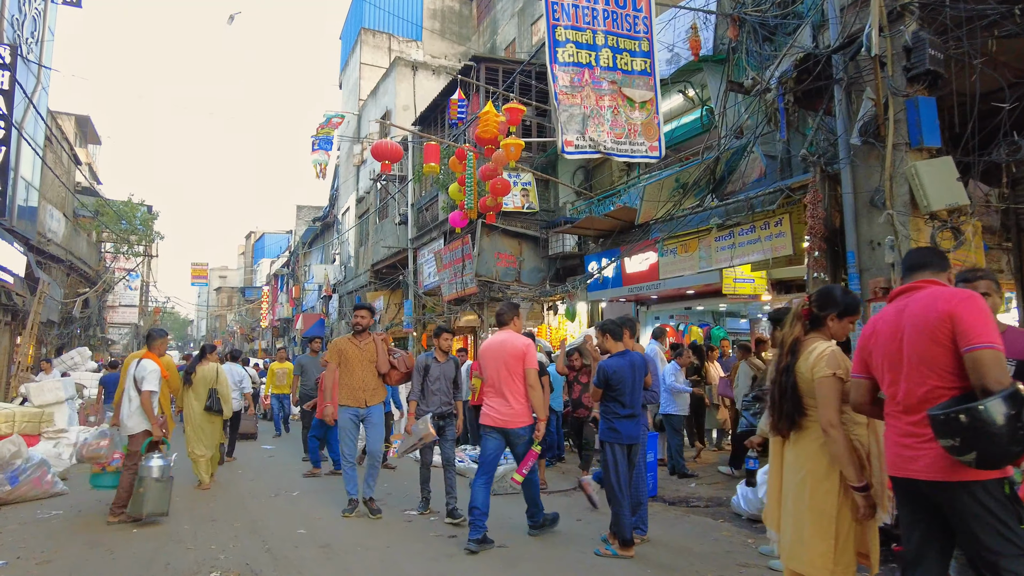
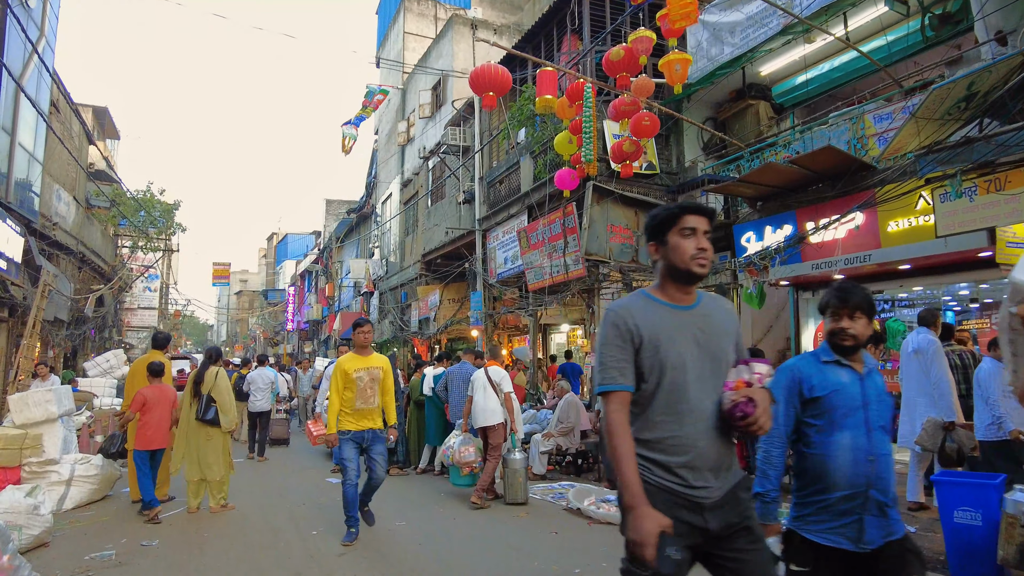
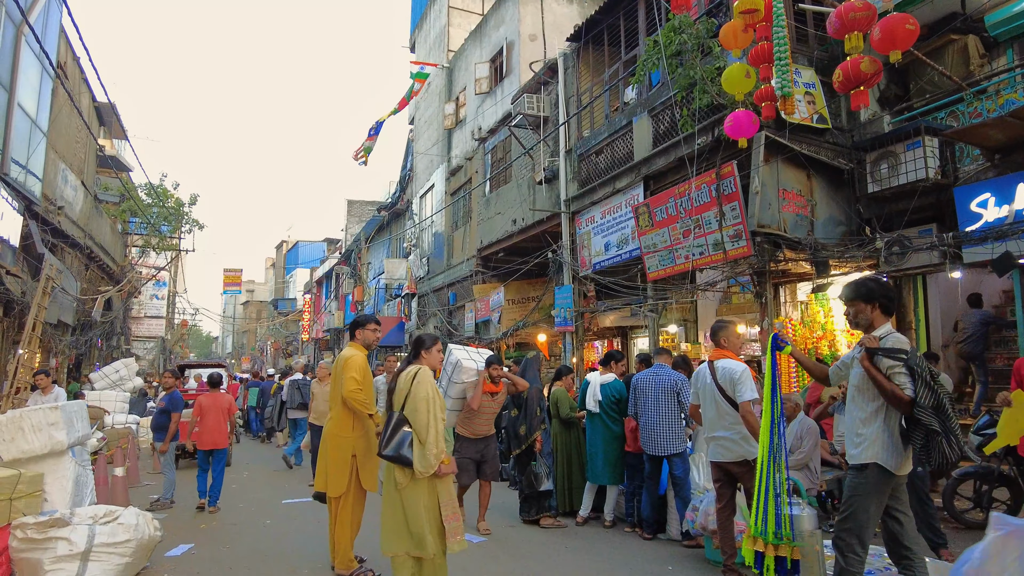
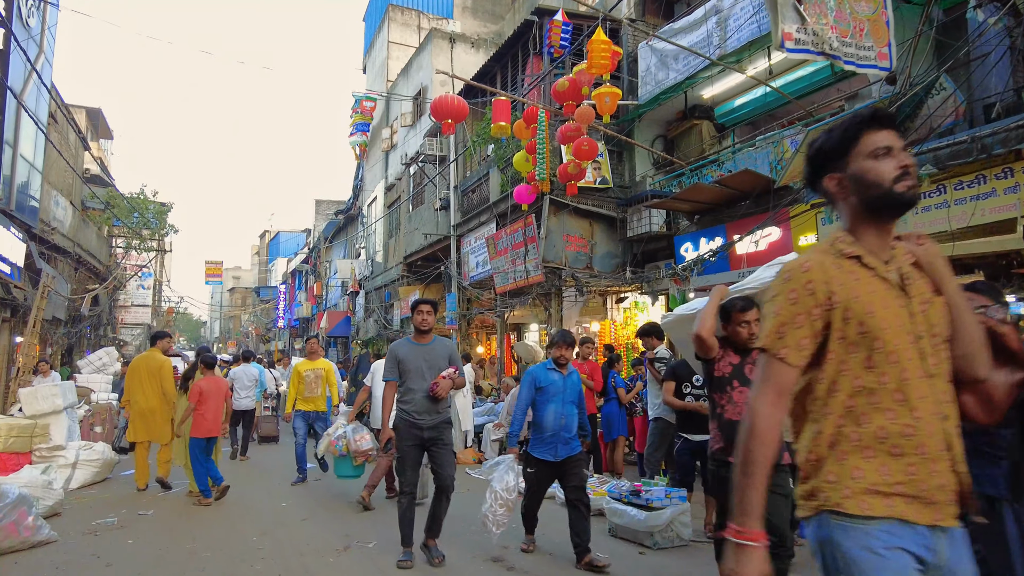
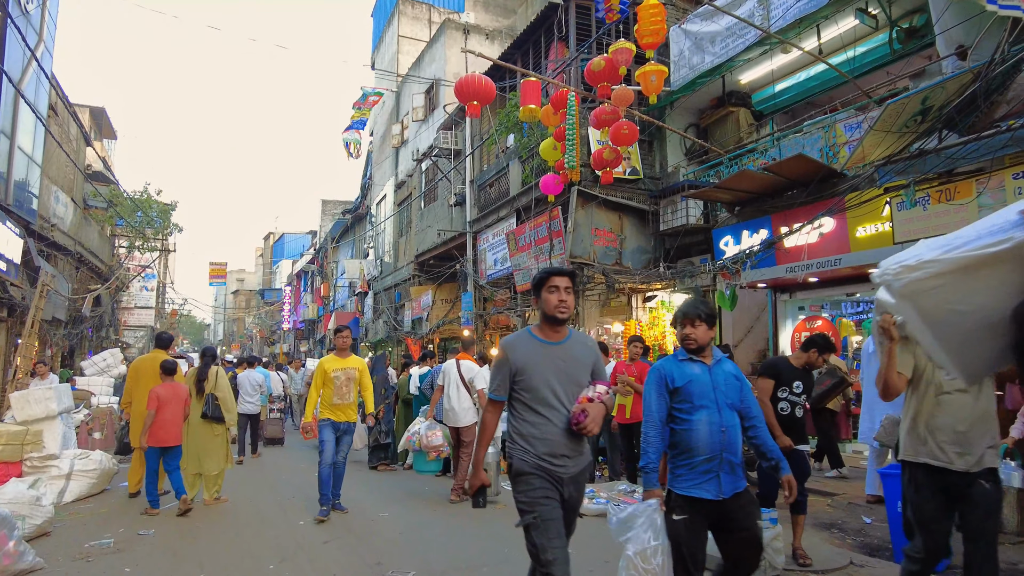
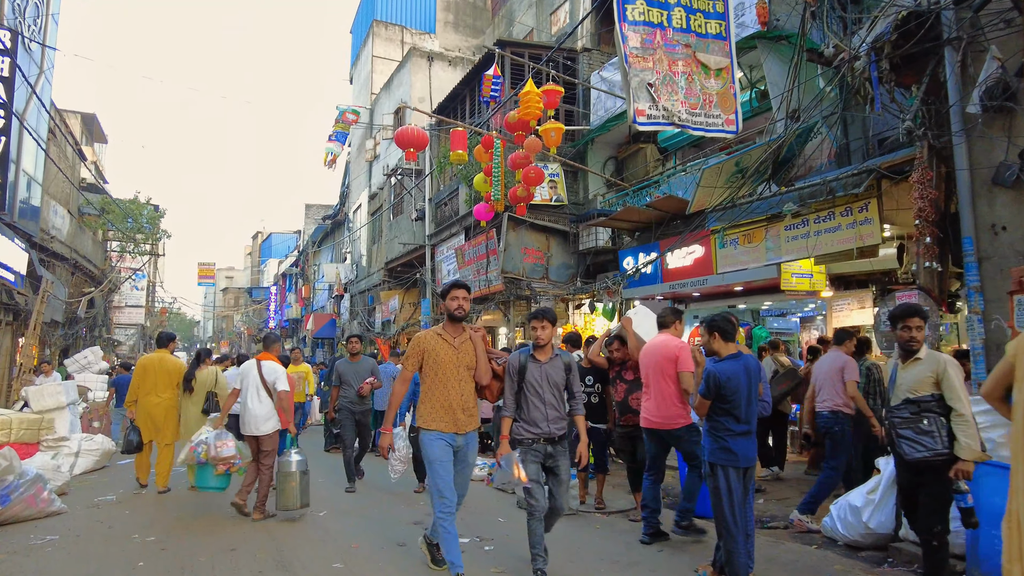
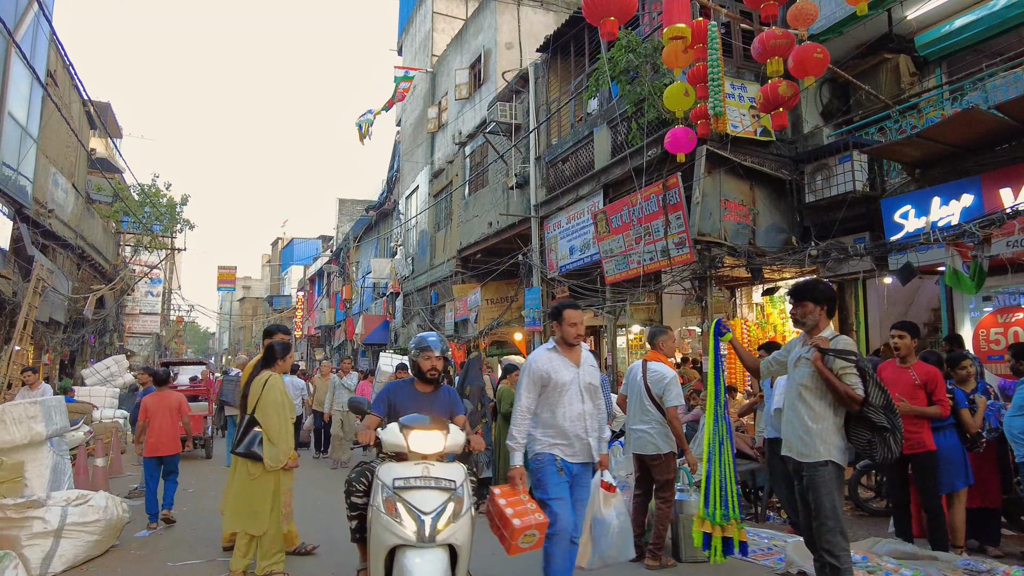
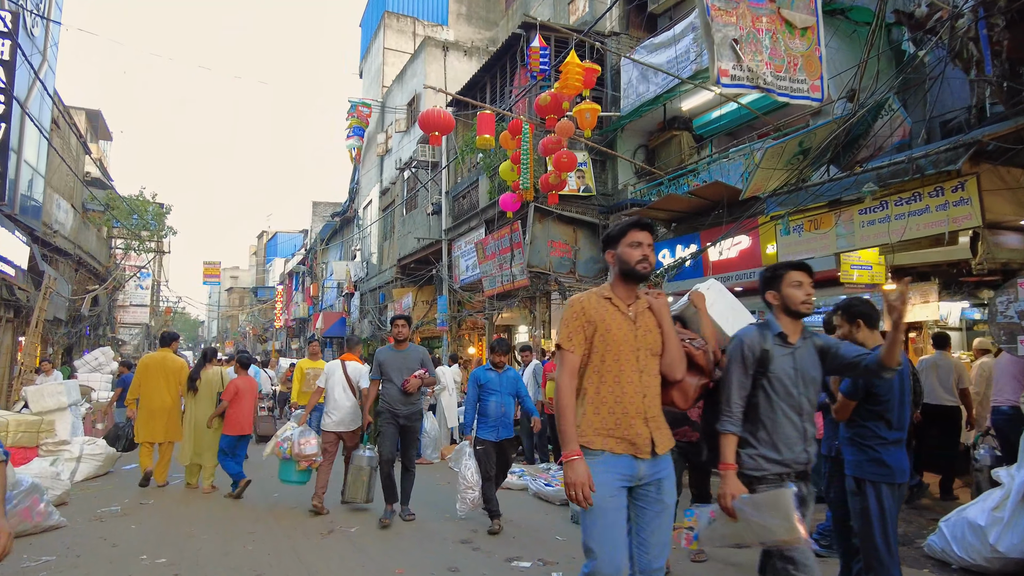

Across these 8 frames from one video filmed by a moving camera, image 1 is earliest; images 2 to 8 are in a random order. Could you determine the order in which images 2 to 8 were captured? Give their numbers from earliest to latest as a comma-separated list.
6, 8, 4, 5, 2, 7, 3
